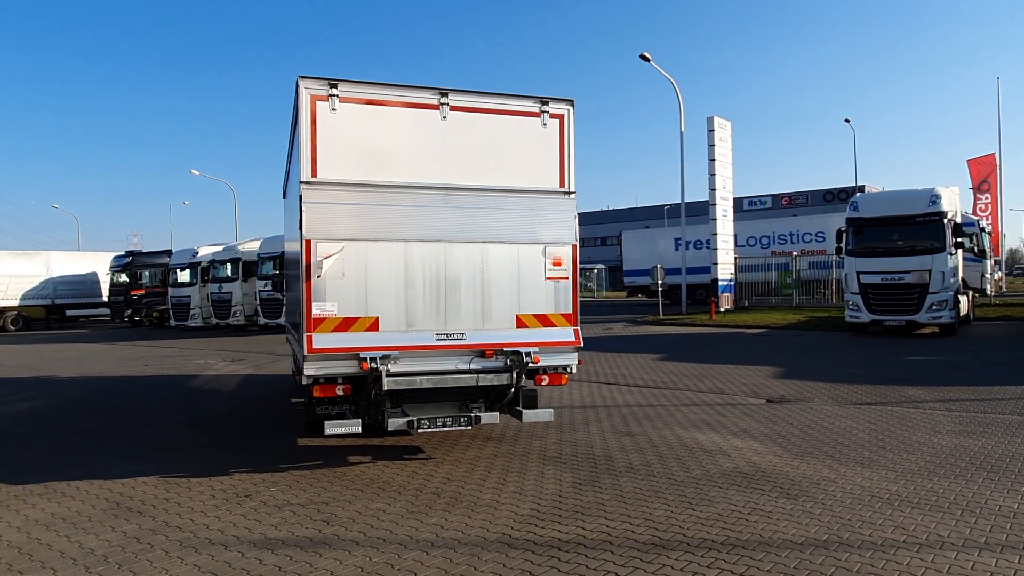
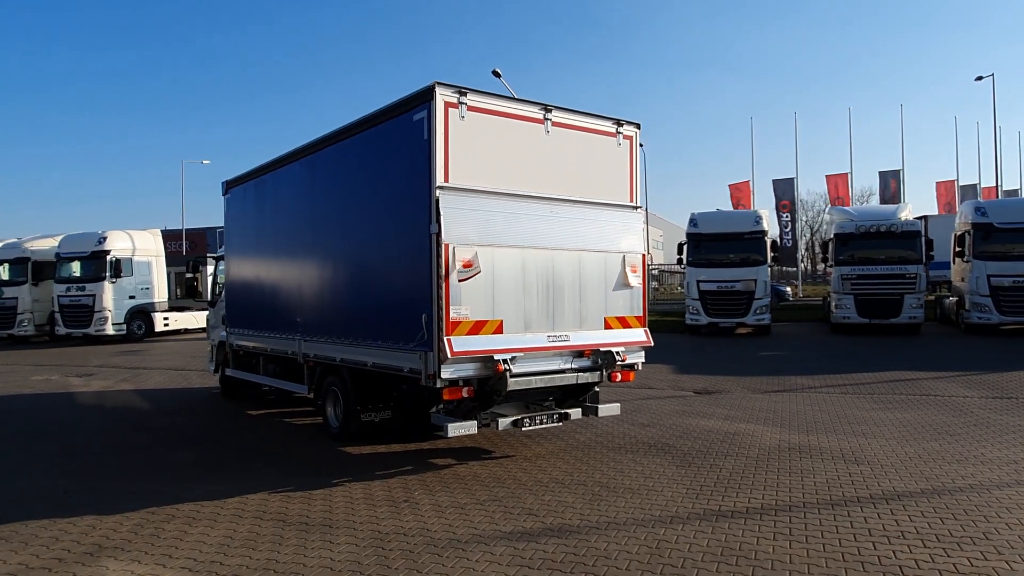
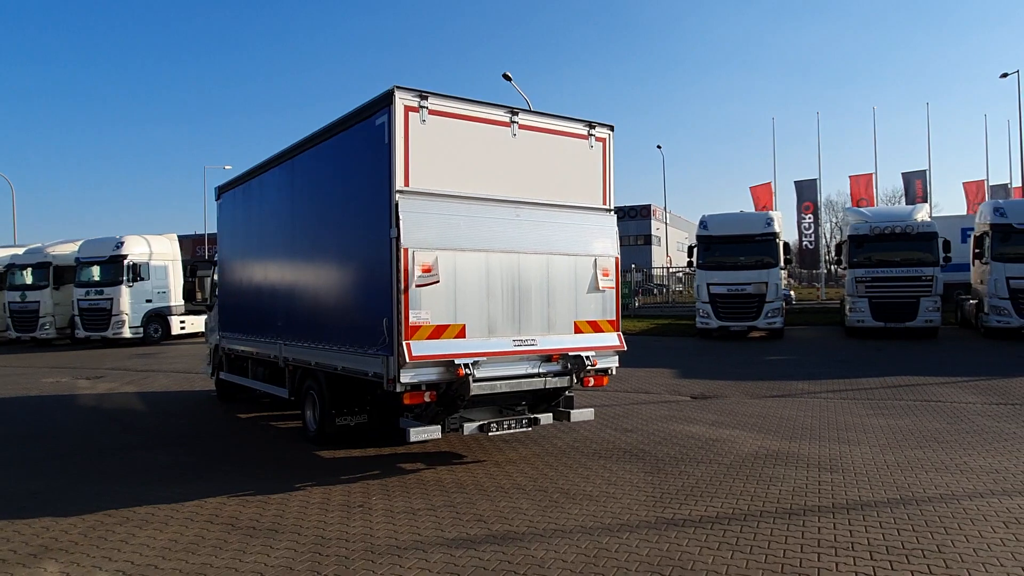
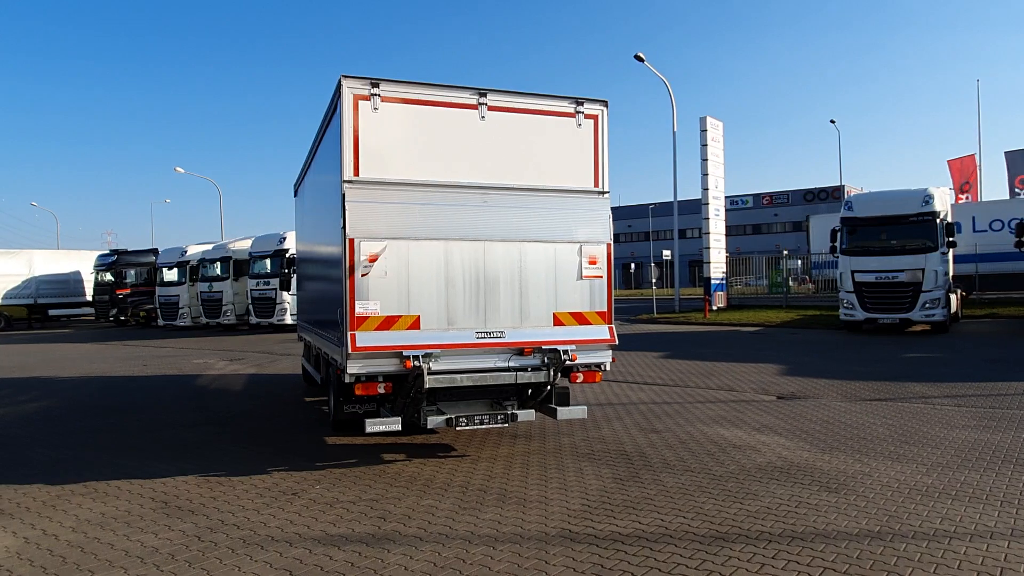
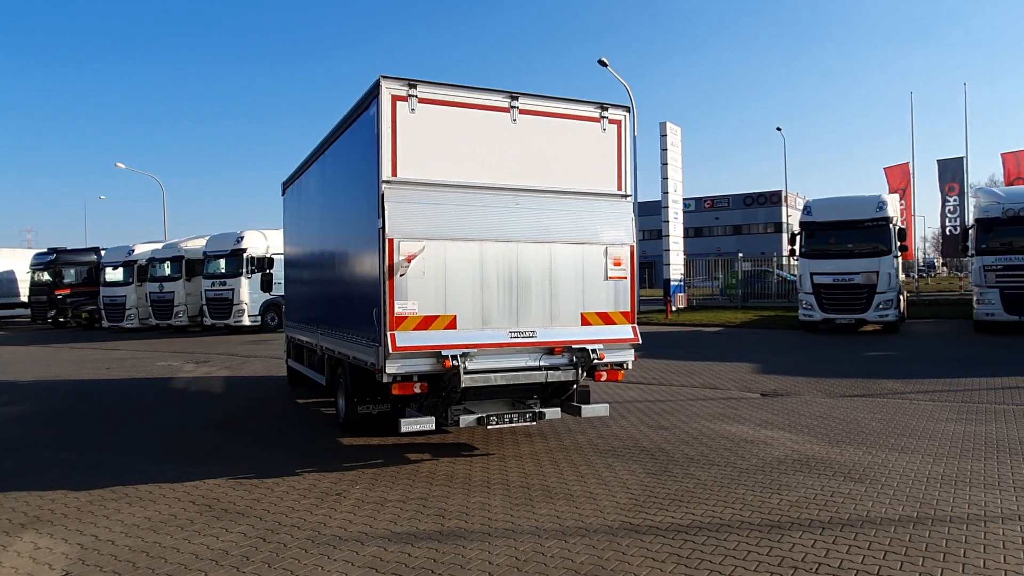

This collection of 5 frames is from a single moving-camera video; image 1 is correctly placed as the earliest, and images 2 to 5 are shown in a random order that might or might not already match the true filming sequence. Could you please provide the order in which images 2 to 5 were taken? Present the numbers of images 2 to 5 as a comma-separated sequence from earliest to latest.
4, 5, 3, 2
